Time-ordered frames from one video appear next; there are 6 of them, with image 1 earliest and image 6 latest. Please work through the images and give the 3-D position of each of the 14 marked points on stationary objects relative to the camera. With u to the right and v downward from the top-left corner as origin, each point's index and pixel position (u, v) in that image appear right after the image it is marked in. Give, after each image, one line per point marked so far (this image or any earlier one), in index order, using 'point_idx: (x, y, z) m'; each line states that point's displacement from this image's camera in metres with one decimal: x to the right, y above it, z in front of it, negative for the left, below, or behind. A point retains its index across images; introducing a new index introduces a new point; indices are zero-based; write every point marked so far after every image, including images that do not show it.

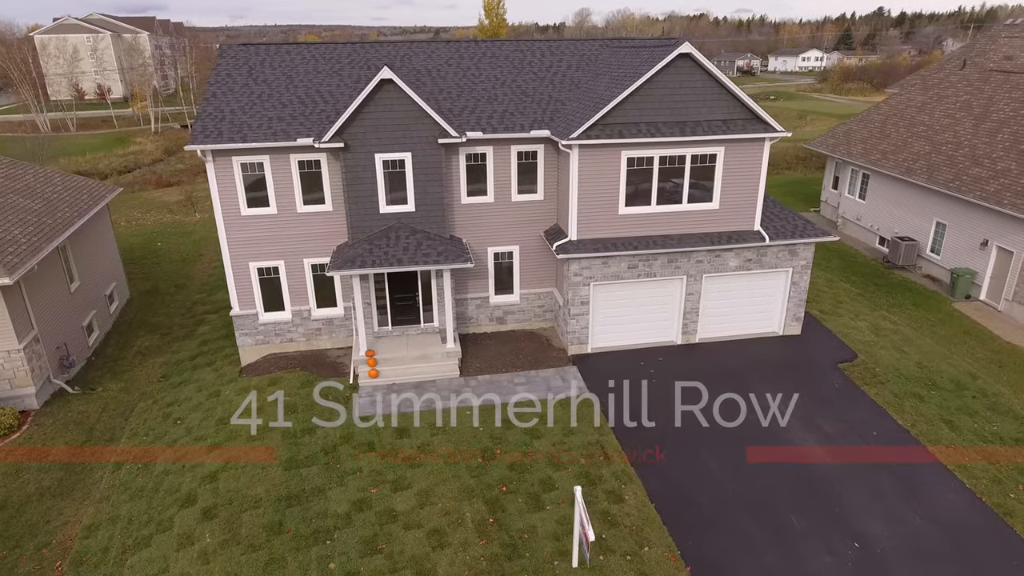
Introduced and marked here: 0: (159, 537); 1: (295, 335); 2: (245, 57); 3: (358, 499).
0: (-6.3, -4.4, +11.3) m
1: (-5.9, -1.3, +17.0) m
2: (-7.2, +6.2, +17.2) m
3: (-2.9, -3.9, +11.7) m
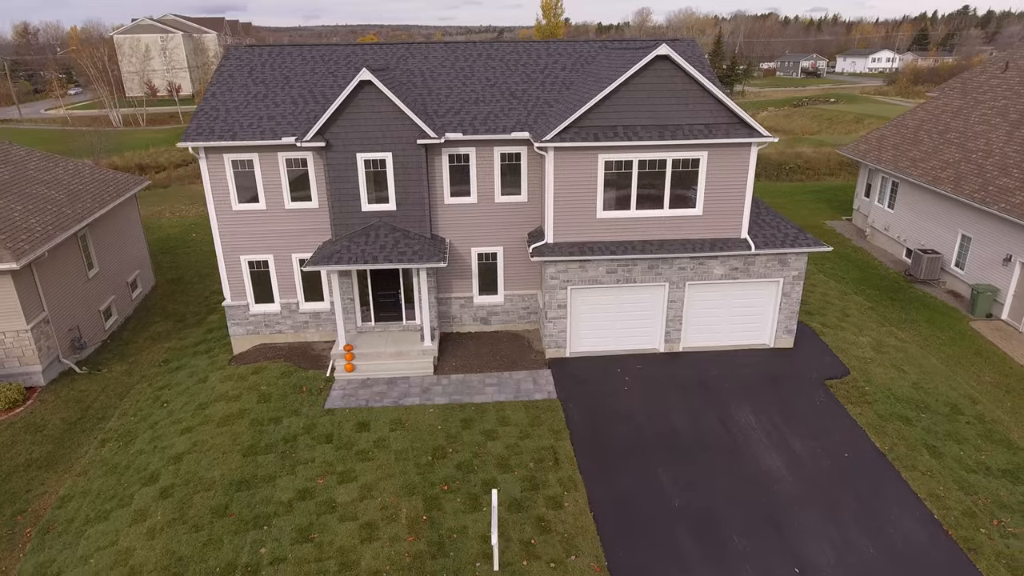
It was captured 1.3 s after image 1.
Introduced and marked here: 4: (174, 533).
0: (-7.5, -4.2, +12.0) m
1: (-6.4, -1.1, +17.6) m
2: (-7.4, +6.5, +17.9) m
3: (-4.0, -3.8, +12.0) m
4: (-6.0, -4.3, +11.2) m
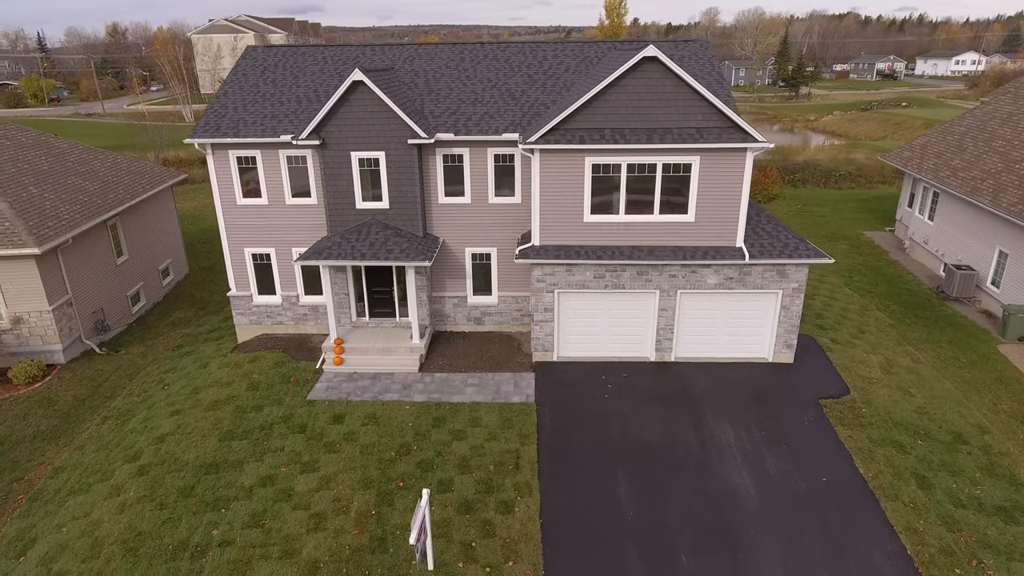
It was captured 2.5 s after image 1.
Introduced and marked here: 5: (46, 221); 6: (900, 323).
0: (-8.3, -4.0, +12.7) m
1: (-6.5, -0.9, +18.2) m
2: (-7.3, +6.7, +18.6) m
3: (-4.8, -3.7, +12.4) m
4: (-6.9, -4.1, +11.8) m
5: (-12.7, +1.8, +17.3) m
6: (+11.6, -1.1, +19.0) m
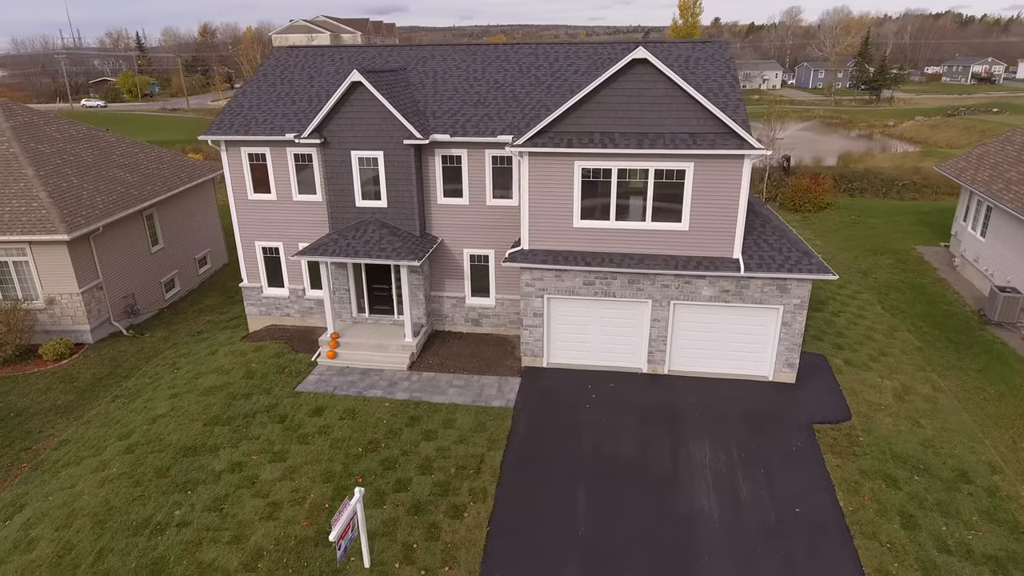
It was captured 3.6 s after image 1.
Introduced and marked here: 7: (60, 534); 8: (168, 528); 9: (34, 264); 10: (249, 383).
0: (-9.0, -3.7, +13.5) m
1: (-6.5, -0.7, +18.8) m
2: (-6.9, +6.9, +19.2) m
3: (-5.6, -3.5, +12.9) m
4: (-7.8, -3.9, +12.5) m
5: (-12.7, +2.3, +18.6) m
6: (+11.6, -1.6, +17.6) m
7: (-8.1, -4.4, +11.4) m
8: (-6.1, -4.3, +11.3) m
9: (-13.6, +0.7, +18.1) m
10: (-6.5, -2.4, +15.8) m
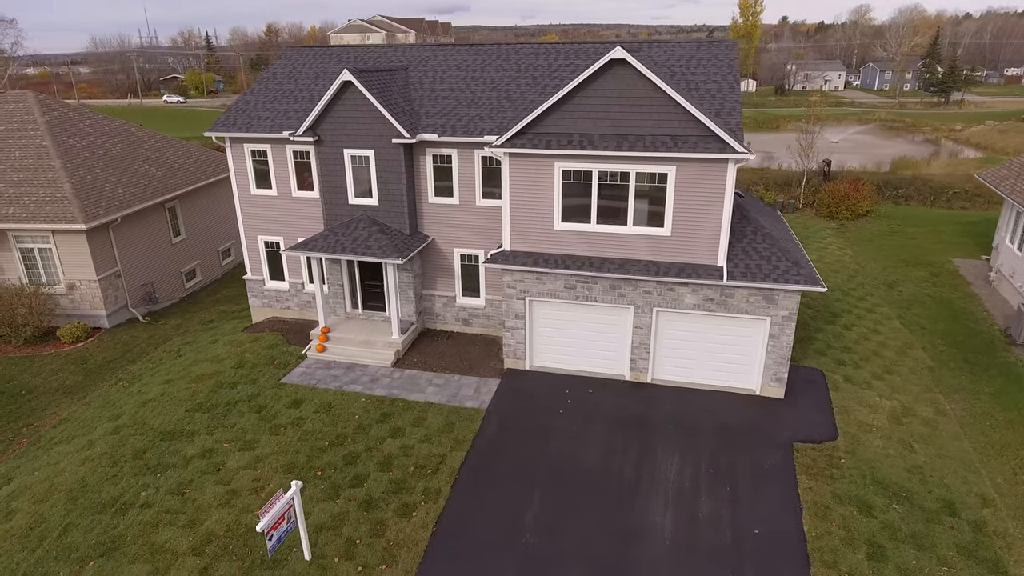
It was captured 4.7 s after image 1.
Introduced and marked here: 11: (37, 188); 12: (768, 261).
0: (-9.7, -3.4, +14.3) m
1: (-6.7, -0.5, +19.3) m
2: (-6.8, +7.1, +19.7) m
3: (-6.4, -3.4, +13.3) m
4: (-8.6, -3.6, +13.1) m
5: (-12.7, +2.7, +19.6) m
6: (+11.2, -2.1, +16.5) m
7: (-9.0, -4.1, +12.0) m
8: (-7.1, -4.1, +11.8) m
9: (-13.8, +1.1, +19.2) m
10: (-7.0, -2.2, +16.3) m
11: (-14.5, +3.0, +19.4) m
12: (+5.8, +0.6, +14.2) m
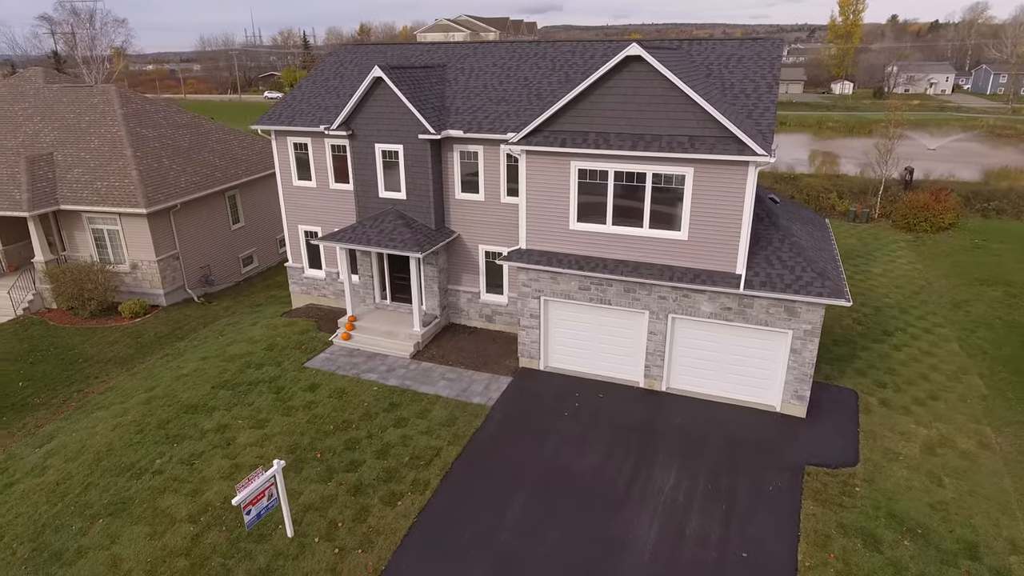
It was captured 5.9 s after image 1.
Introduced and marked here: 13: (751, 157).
0: (-9.6, -2.9, +15.4) m
1: (-5.8, -0.1, +20.0) m
2: (-5.4, +7.5, +20.4) m
3: (-6.4, -3.0, +14.0) m
4: (-8.6, -3.2, +14.1) m
5: (-11.6, +3.3, +21.1) m
6: (+11.5, -2.6, +15.0) m
7: (-9.2, -3.7, +13.1) m
8: (-7.3, -3.7, +12.6) m
9: (-12.8, +1.8, +20.8) m
10: (-6.6, -1.8, +17.1) m
11: (-13.4, +3.8, +21.0) m
12: (+5.9, +0.3, +13.4) m
13: (+4.7, +2.5, +12.4) m
